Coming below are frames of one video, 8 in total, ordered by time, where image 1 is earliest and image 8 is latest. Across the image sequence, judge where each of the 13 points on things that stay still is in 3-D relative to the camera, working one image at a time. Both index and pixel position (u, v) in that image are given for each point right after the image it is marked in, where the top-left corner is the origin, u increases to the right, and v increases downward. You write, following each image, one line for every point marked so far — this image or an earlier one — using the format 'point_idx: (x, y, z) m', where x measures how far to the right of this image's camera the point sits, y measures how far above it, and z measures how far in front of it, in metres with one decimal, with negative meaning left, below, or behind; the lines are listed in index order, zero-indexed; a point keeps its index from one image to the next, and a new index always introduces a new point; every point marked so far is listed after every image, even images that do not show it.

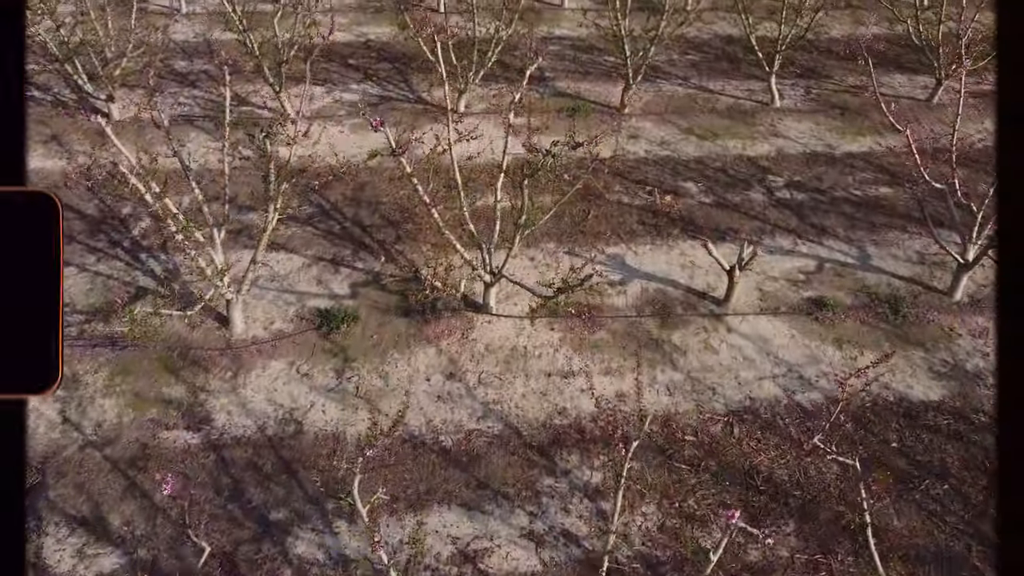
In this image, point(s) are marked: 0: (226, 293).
0: (-3.2, -0.1, +10.3) m
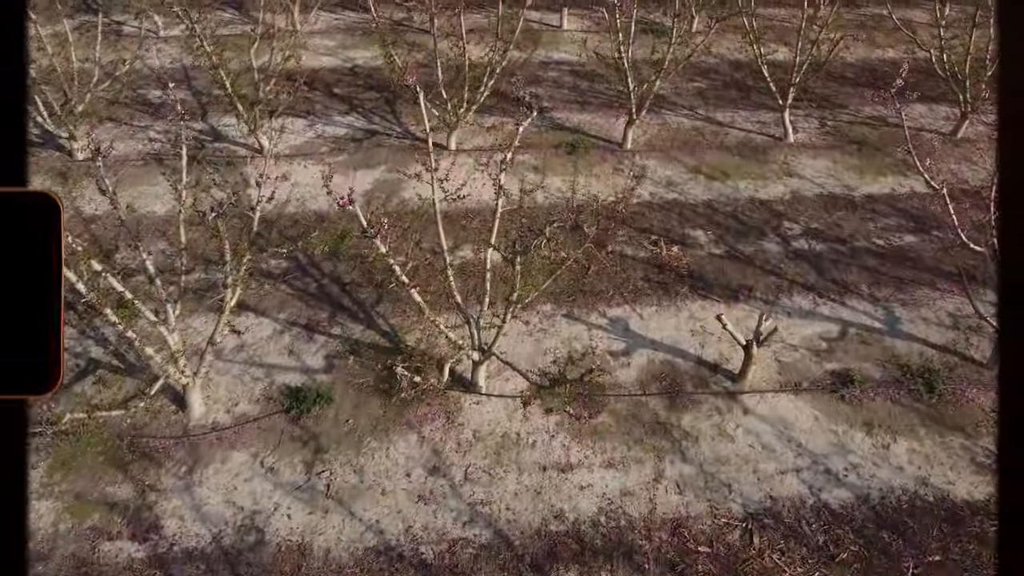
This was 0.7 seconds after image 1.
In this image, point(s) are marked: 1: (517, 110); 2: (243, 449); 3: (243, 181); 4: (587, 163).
0: (-3.3, -0.9, +9.1) m
1: (+0.1, +3.2, +16.9) m
2: (-2.7, -1.6, +9.2) m
3: (-4.1, +1.6, +14.2) m
4: (+1.2, +2.0, +15.0) m
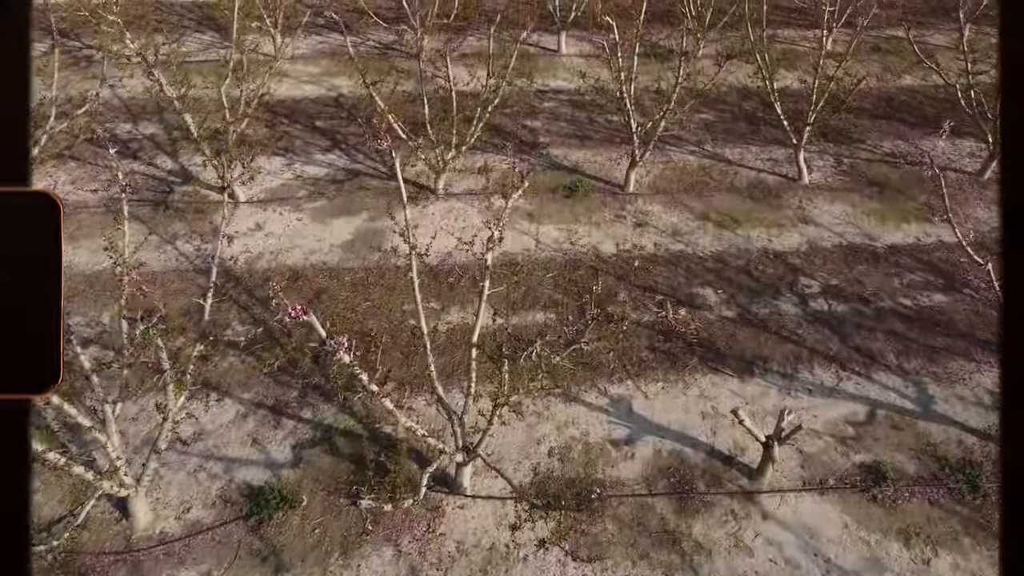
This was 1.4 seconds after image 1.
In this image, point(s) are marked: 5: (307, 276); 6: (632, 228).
0: (-3.4, -1.7, +8.0) m
1: (0.0, +2.4, +15.8) m
2: (-2.8, -2.4, +8.1) m
3: (-4.2, +0.8, +13.1) m
4: (+1.1, +1.2, +13.9) m
5: (-2.7, +0.2, +12.2) m
6: (+1.7, +0.9, +13.4) m
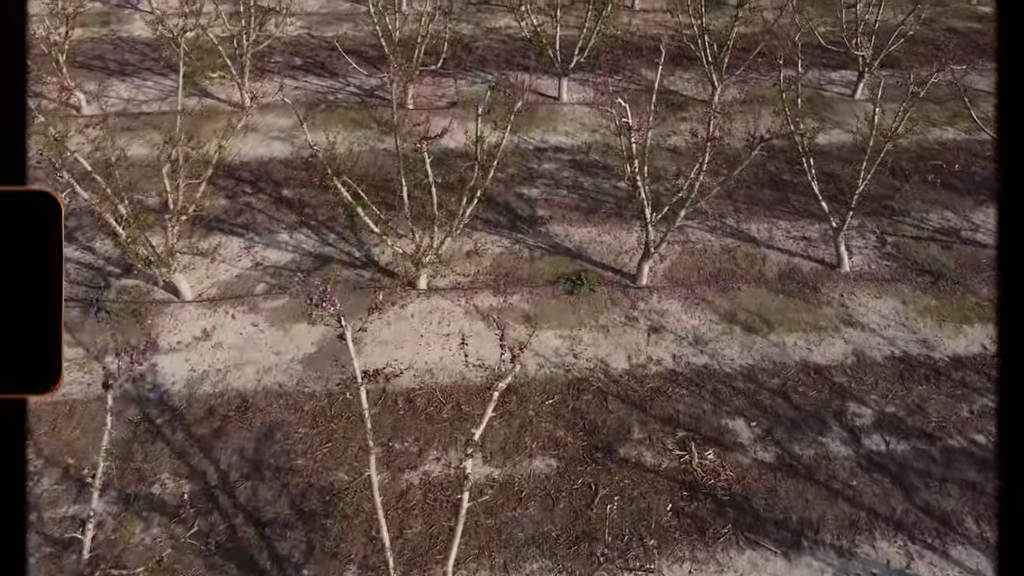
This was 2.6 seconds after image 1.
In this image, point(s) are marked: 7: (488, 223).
0: (-3.4, -3.1, +6.0) m
1: (-0.1, +0.9, +13.7) m
2: (-2.8, -3.8, +6.0) m
3: (-4.3, -0.6, +11.1) m
4: (+1.0, -0.3, +11.9) m
5: (-2.8, -1.3, +10.2) m
6: (+1.7, -0.6, +11.4) m
7: (-0.4, +1.0, +13.7) m
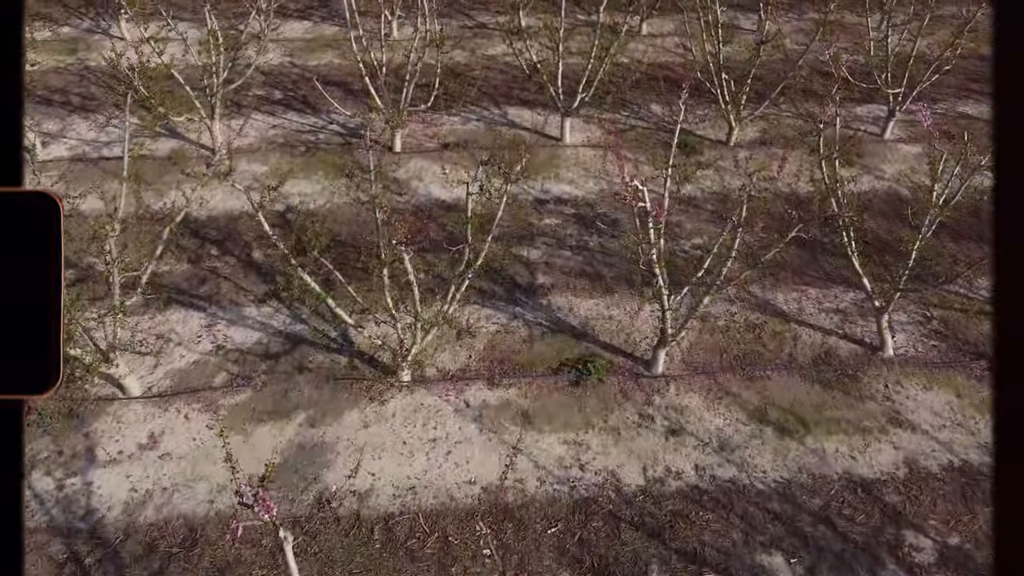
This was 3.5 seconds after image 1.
0: (-3.5, -4.2, +4.4) m
1: (-0.1, -0.1, +12.2) m
2: (-2.9, -4.9, +4.5) m
3: (-4.3, -1.7, +9.5) m
4: (+1.0, -1.3, +10.3) m
5: (-2.8, -2.3, +8.6) m
6: (+1.6, -1.6, +9.9) m
7: (-0.4, -0.1, +12.2) m
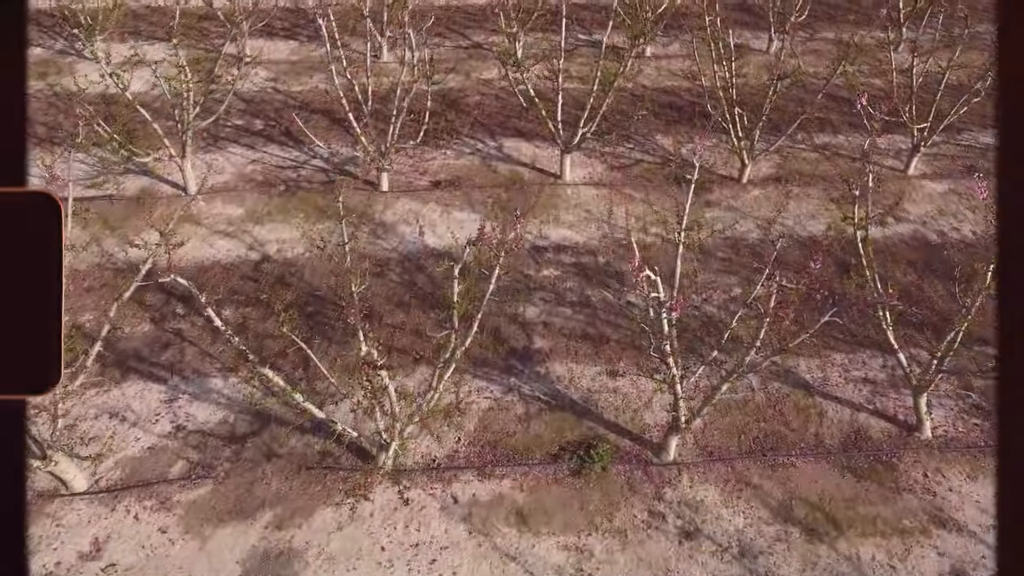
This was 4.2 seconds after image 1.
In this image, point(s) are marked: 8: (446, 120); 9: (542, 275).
0: (-3.5, -4.9, +3.2) m
1: (-0.2, -0.9, +11.0) m
2: (-2.9, -5.7, +3.3) m
3: (-4.4, -2.5, +8.3) m
4: (+0.9, -2.1, +9.1) m
5: (-2.9, -3.1, +7.5) m
6: (+1.5, -2.4, +8.7) m
7: (-0.5, -0.8, +11.0) m
8: (-1.2, +3.0, +16.9) m
9: (+0.4, +0.2, +12.8) m
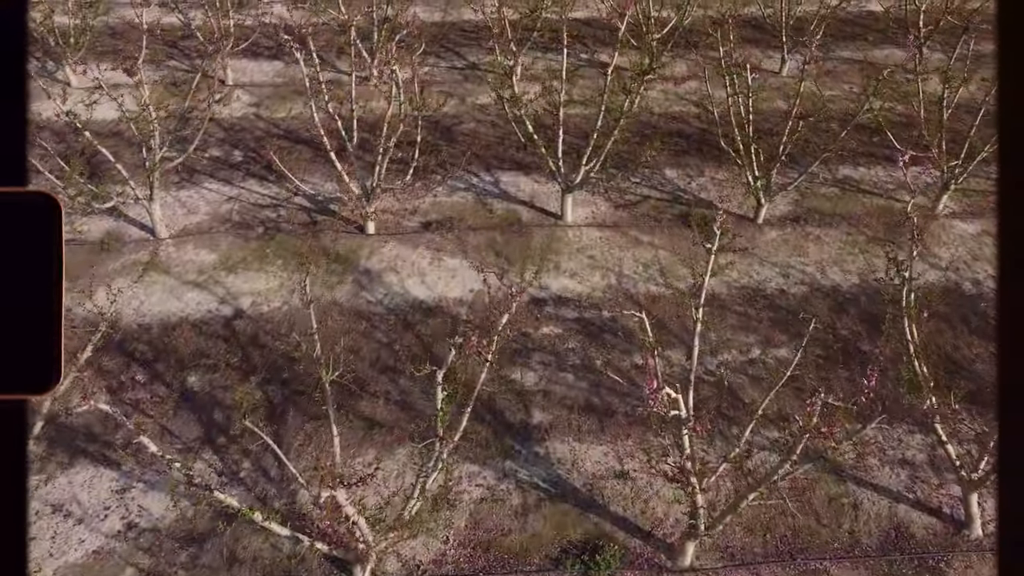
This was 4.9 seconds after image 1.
0: (-3.6, -5.7, +2.1) m
1: (-0.2, -1.7, +9.9) m
2: (-3.0, -6.4, +2.2) m
3: (-4.4, -3.2, +7.2) m
4: (+0.9, -2.8, +8.0) m
5: (-2.9, -3.8, +6.3) m
6: (+1.5, -3.1, +7.5) m
7: (-0.5, -1.6, +9.9) m
8: (-1.3, +2.3, +15.7) m
9: (+0.3, -0.6, +11.6) m
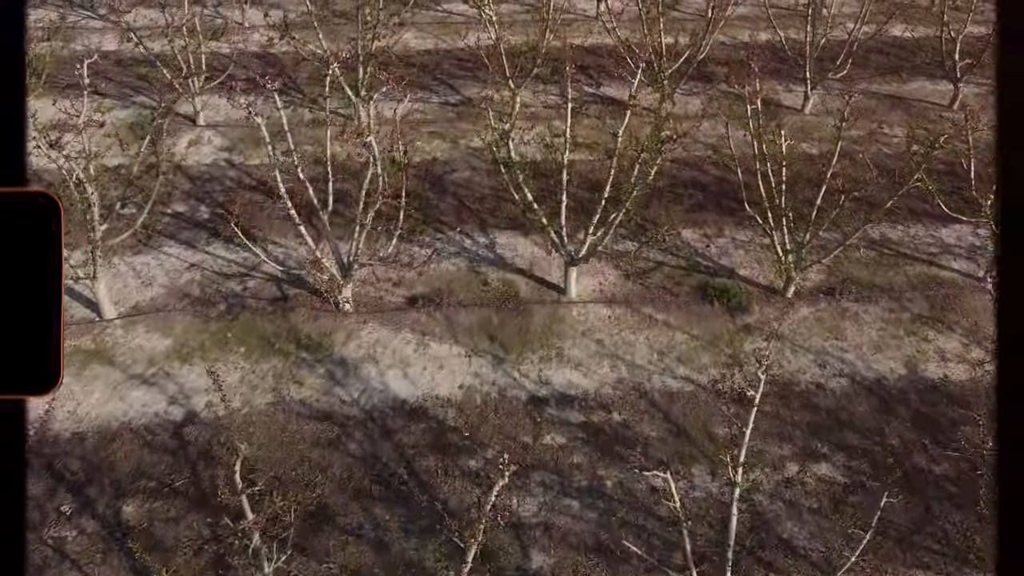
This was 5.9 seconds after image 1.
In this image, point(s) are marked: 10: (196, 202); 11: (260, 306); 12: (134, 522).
0: (-3.7, -6.8, +0.4) m
1: (-0.3, -2.8, +8.2) m
2: (-3.1, -7.5, +0.5) m
3: (-4.5, -4.3, +5.5) m
4: (+0.8, -3.9, +6.3) m
5: (-3.0, -4.9, +4.6) m
6: (+1.4, -4.2, +5.9) m
7: (-0.6, -2.7, +8.2) m
8: (-1.3, +1.2, +14.1) m
9: (+0.3, -1.7, +9.9) m
10: (-4.9, +1.3, +14.5) m
11: (-3.3, -0.3, +12.0) m
12: (-3.7, -2.3, +9.0) m
